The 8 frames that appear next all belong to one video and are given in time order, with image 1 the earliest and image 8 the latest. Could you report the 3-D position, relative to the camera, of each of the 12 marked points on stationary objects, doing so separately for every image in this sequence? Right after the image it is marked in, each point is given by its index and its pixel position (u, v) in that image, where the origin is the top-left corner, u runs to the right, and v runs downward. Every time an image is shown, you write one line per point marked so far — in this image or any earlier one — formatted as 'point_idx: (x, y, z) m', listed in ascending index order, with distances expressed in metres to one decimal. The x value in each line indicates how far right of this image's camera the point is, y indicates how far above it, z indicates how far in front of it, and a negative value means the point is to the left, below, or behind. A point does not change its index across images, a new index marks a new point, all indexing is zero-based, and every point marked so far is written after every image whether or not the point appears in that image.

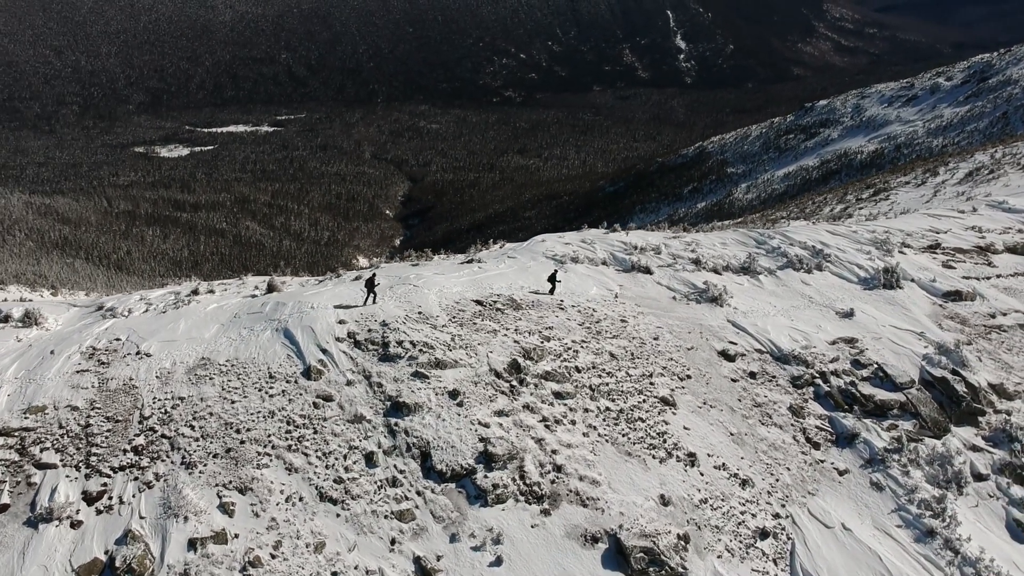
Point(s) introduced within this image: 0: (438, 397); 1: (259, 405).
0: (-1.2, -1.8, +16.2) m
1: (-4.1, -1.9, +15.8) m
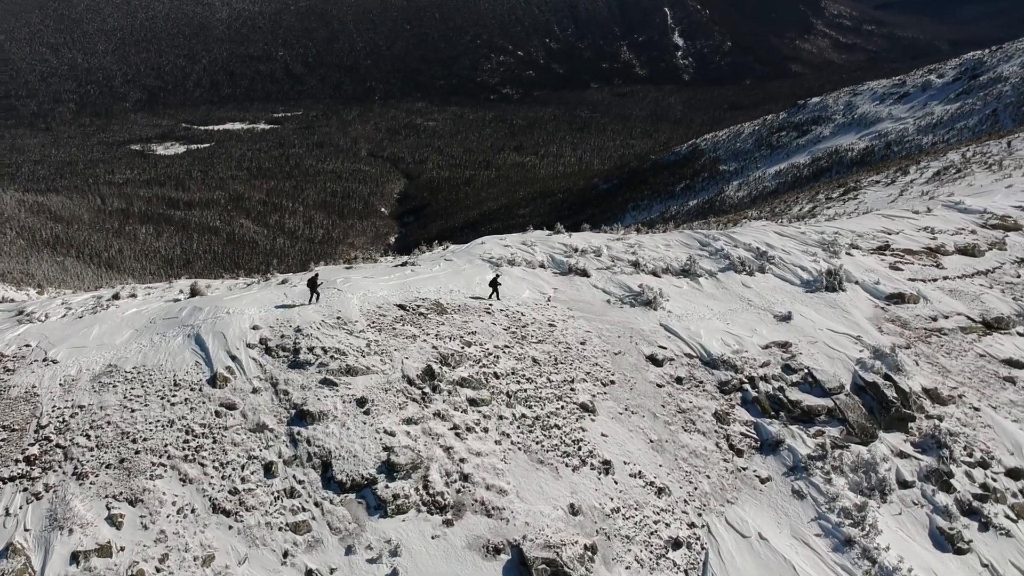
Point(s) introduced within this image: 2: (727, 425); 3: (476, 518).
0: (-2.7, -1.9, +15.9) m
1: (-5.6, -2.0, +15.5) m
2: (+4.0, -2.6, +18.3) m
3: (-0.5, -3.5, +14.9) m
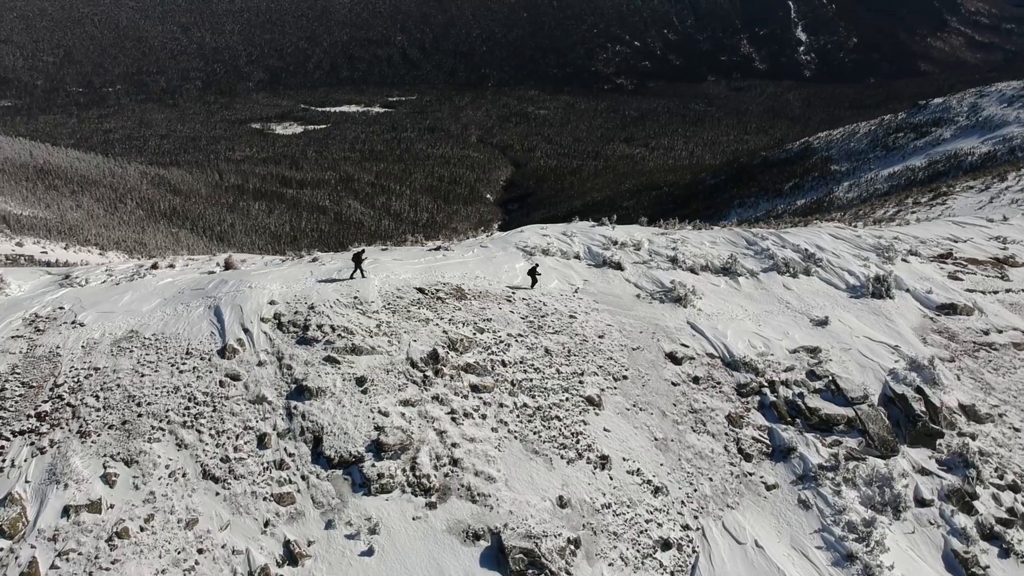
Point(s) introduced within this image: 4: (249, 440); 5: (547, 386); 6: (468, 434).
0: (-2.8, -1.6, +16.2) m
1: (-5.7, -1.5, +16.0) m
2: (+4.1, -2.6, +17.9) m
3: (-0.8, -3.3, +15.0) m
4: (-4.1, -2.4, +15.2) m
5: (+0.6, -1.8, +17.5) m
6: (-0.7, -2.4, +16.0) m
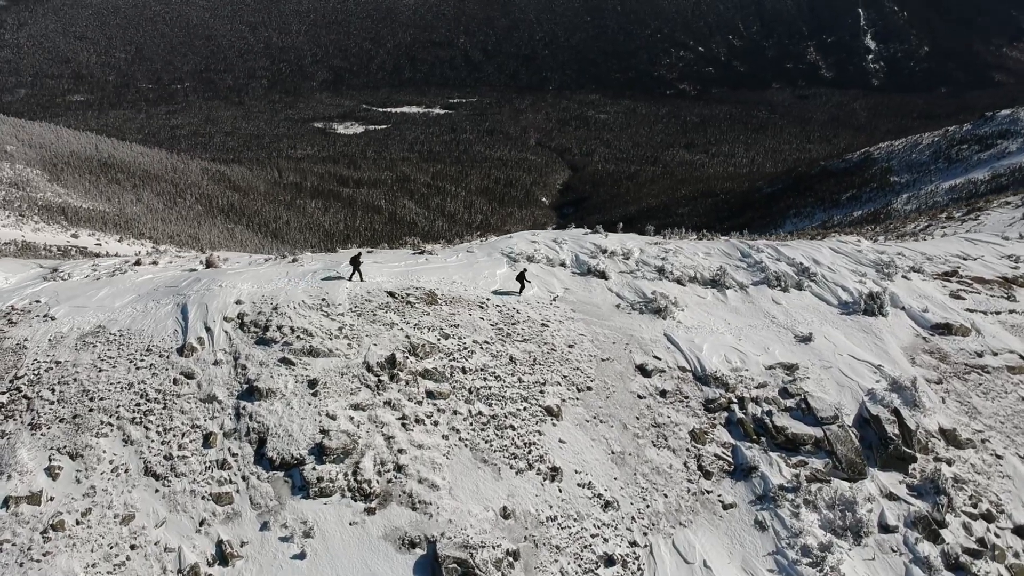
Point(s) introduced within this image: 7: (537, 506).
0: (-3.6, -1.6, +16.2) m
1: (-6.5, -1.5, +16.3) m
2: (+3.4, -2.8, +17.5) m
3: (-1.7, -3.4, +14.9) m
4: (-5.0, -2.4, +15.3) m
5: (-0.1, -1.9, +17.4) m
6: (-1.5, -2.5, +15.9) m
7: (+0.4, -3.5, +15.6) m
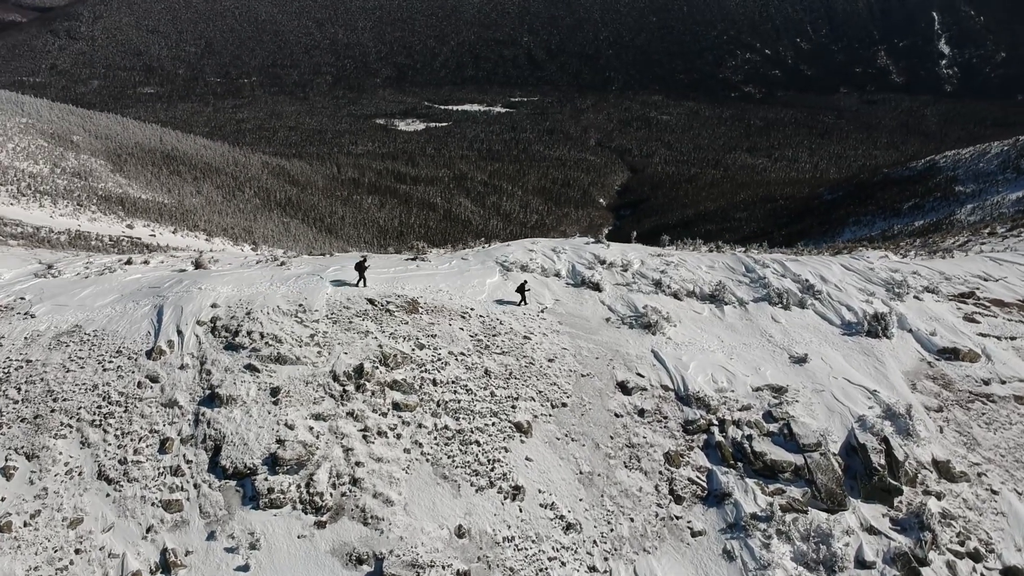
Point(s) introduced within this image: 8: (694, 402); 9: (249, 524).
0: (-4.2, -1.7, +16.1) m
1: (-7.1, -1.5, +16.3) m
2: (+2.8, -3.1, +17.0) m
3: (-2.4, -3.5, +14.6) m
4: (-5.6, -2.4, +15.2) m
5: (-0.6, -2.1, +17.0) m
6: (-2.2, -2.7, +15.7) m
7: (-0.3, -3.7, +15.2) m
8: (+3.4, -2.1, +18.2) m
9: (-3.9, -3.5, +14.3) m
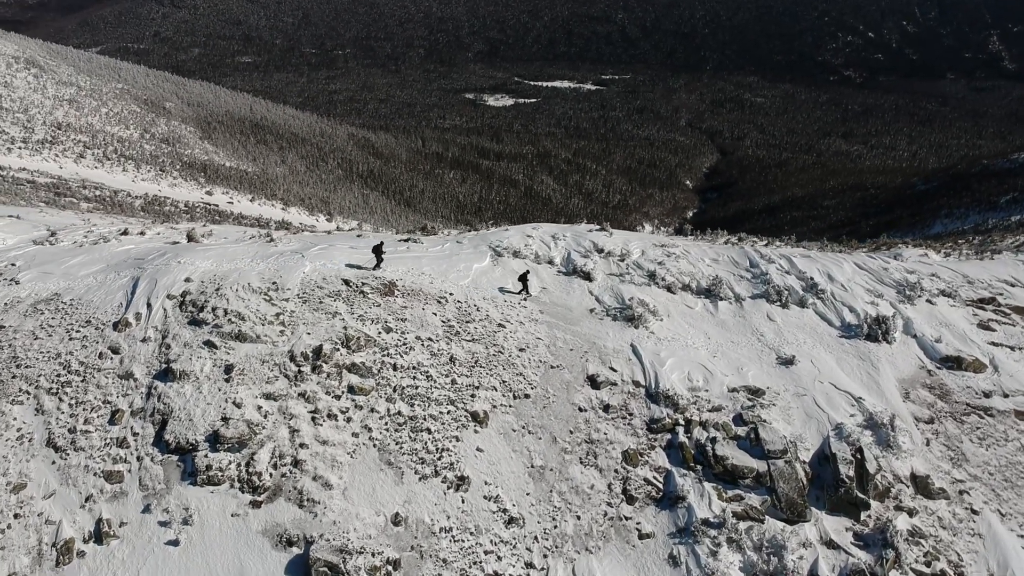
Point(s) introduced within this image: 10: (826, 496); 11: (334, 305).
0: (-4.9, -1.3, +16.2) m
1: (-7.8, -1.0, +16.6) m
2: (+2.1, -3.0, +16.5) m
3: (-3.4, -3.3, +14.7) m
4: (-6.5, -2.0, +15.5) m
5: (-1.4, -1.9, +16.9) m
6: (-3.0, -2.4, +15.7) m
7: (-1.2, -3.5, +15.1) m
8: (+2.8, -2.0, +17.7) m
9: (-4.9, -3.1, +14.5) m
10: (+5.2, -3.5, +16.3) m
11: (-3.3, -0.3, +18.3) m
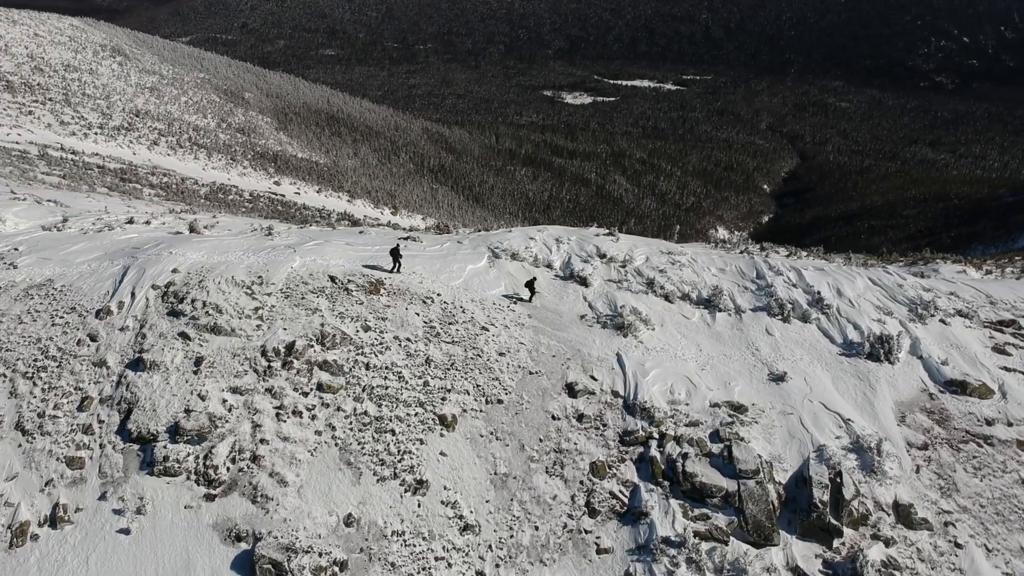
0: (-5.5, -1.2, +16.4) m
1: (-8.3, -0.7, +17.0) m
2: (+1.5, -3.2, +16.2) m
3: (-4.1, -3.2, +14.7) m
4: (-7.1, -1.8, +15.8) m
5: (-1.9, -1.9, +16.7) m
6: (-3.6, -2.3, +15.7) m
7: (-1.9, -3.5, +15.0) m
8: (+2.3, -2.2, +17.3) m
9: (-5.6, -3.0, +14.6) m
10: (+4.6, -3.7, +15.7) m
11: (-3.6, -0.3, +18.3) m
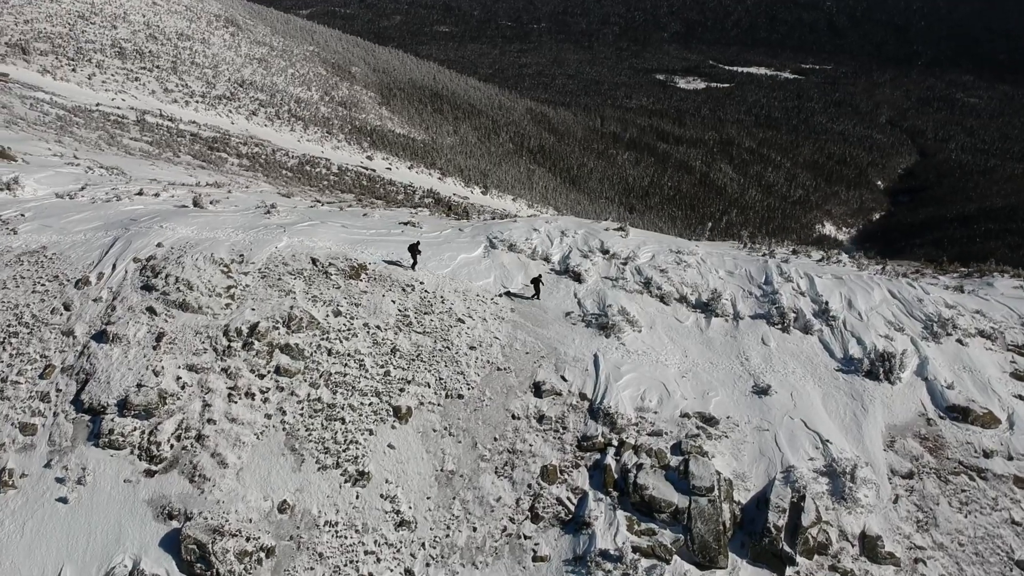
0: (-6.1, -0.8, +16.5) m
1: (-8.8, -0.2, +17.5) m
2: (+0.6, -3.1, +15.7) m
3: (-5.1, -2.9, +14.8) m
4: (-7.8, -1.3, +16.1) m
5: (-2.6, -1.6, +16.6) m
6: (-4.5, -2.0, +15.7) m
7: (-2.9, -3.3, +14.8) m
8: (+1.6, -2.2, +16.7) m
9: (-6.5, -2.6, +14.9) m
10: (+3.6, -3.9, +14.9) m
11: (-4.1, +0.1, +18.3) m
